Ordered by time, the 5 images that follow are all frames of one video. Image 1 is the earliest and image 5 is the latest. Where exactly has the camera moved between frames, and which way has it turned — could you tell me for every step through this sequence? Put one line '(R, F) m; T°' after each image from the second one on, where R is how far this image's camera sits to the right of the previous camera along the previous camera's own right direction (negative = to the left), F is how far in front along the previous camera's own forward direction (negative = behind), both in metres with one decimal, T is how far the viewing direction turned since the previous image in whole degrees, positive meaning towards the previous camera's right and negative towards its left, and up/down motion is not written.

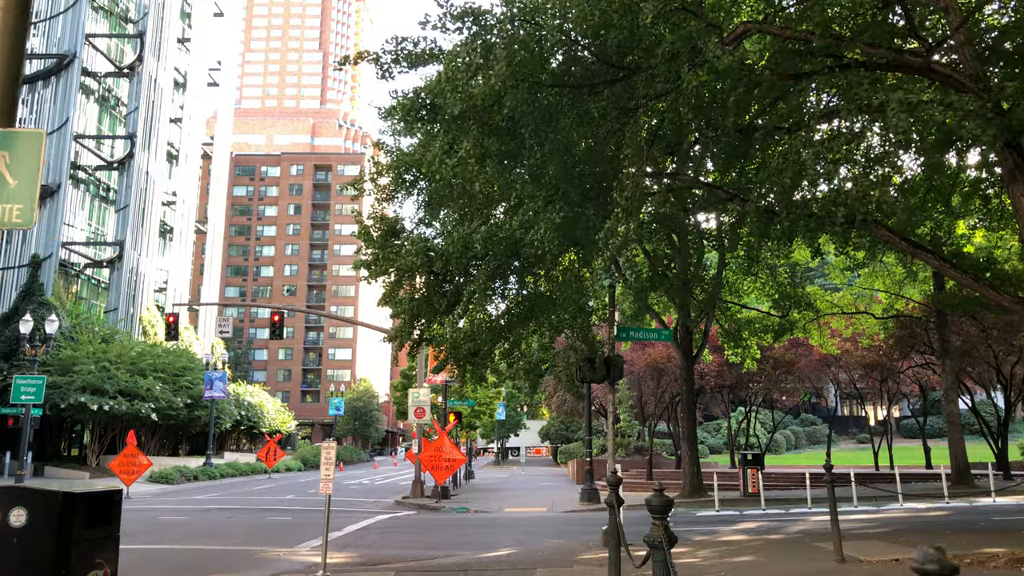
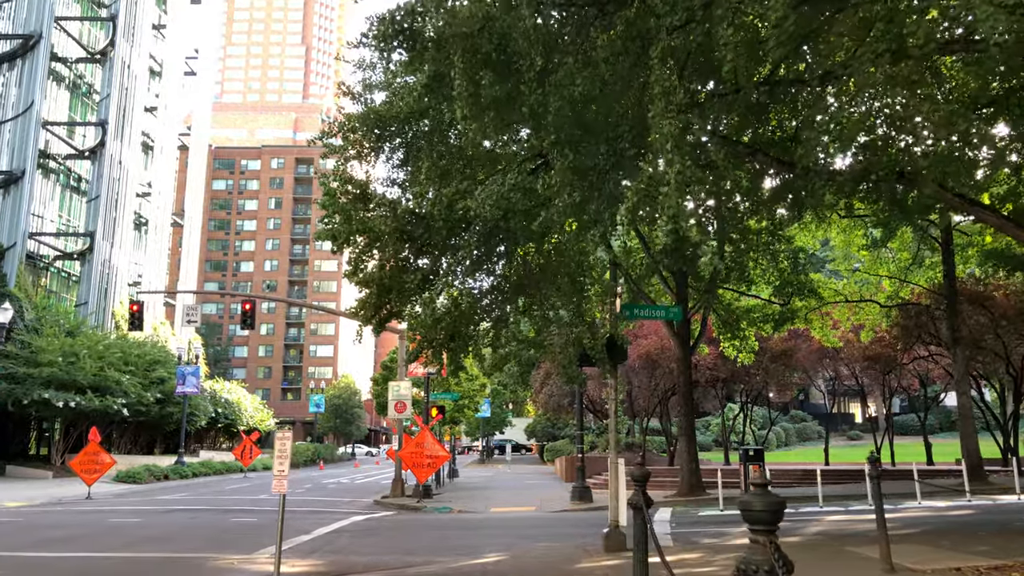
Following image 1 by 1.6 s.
(0.0, +1.4) m; +1°
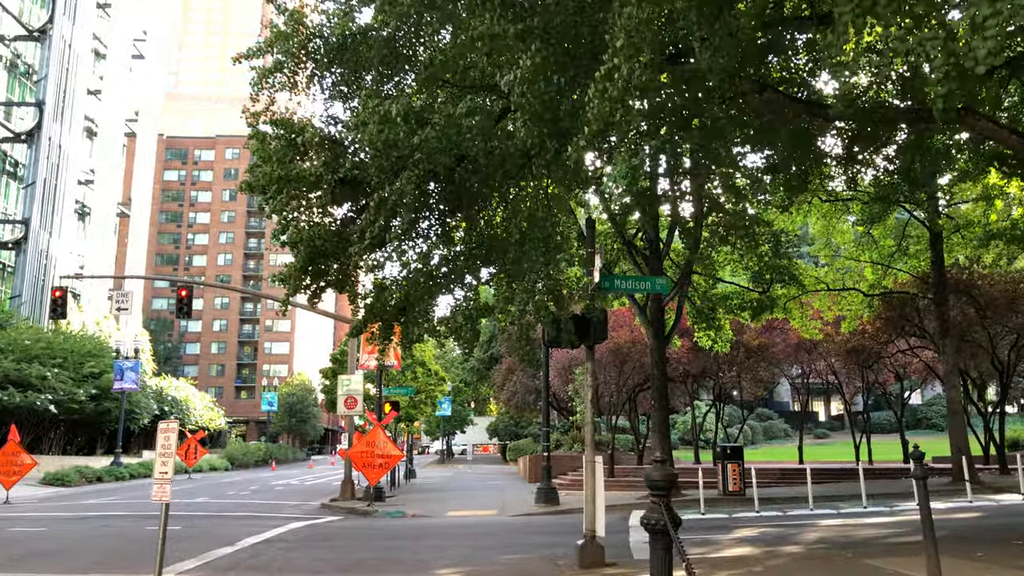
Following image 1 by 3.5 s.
(0.0, +1.7) m; +3°
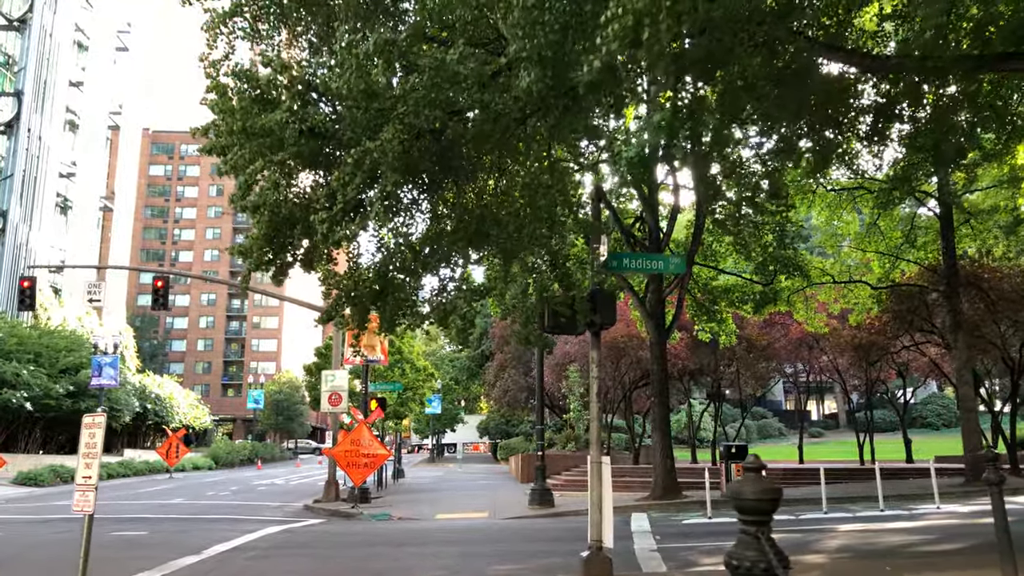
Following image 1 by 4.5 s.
(-0.1, +1.0) m; +1°
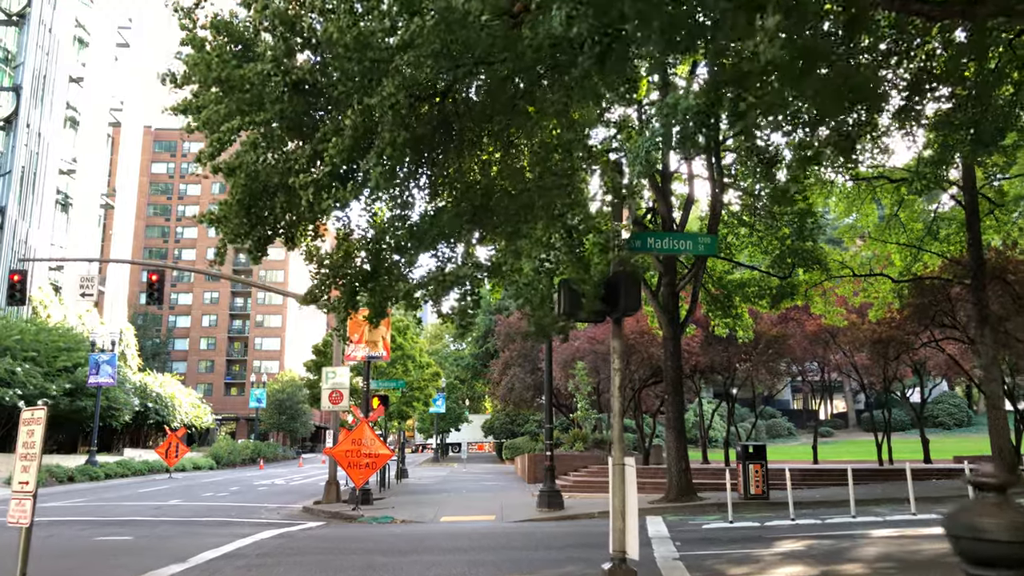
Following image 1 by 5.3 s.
(-0.1, +0.8) m; 0°
